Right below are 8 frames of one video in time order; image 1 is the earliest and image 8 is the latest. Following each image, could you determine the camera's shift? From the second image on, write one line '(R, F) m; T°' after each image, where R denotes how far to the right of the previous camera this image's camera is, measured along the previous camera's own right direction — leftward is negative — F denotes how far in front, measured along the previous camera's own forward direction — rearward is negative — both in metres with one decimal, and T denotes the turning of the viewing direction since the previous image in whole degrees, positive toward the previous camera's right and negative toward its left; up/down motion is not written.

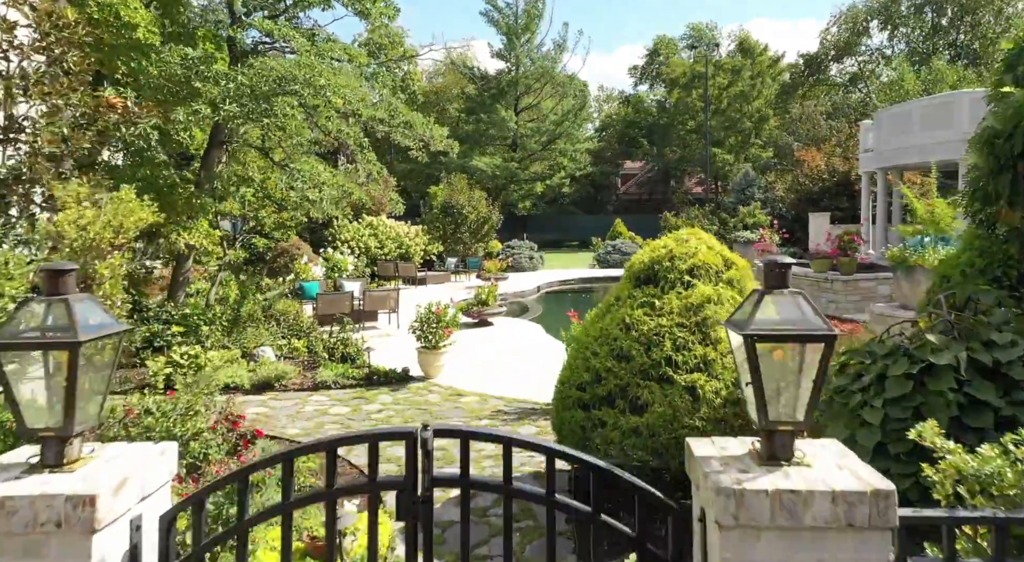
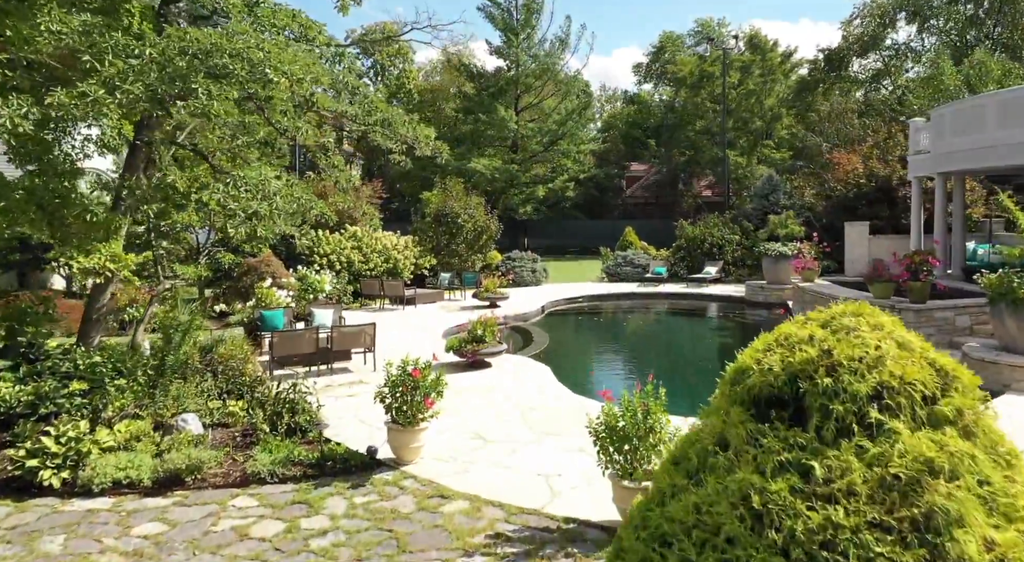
(0.0, +2.0) m; 0°
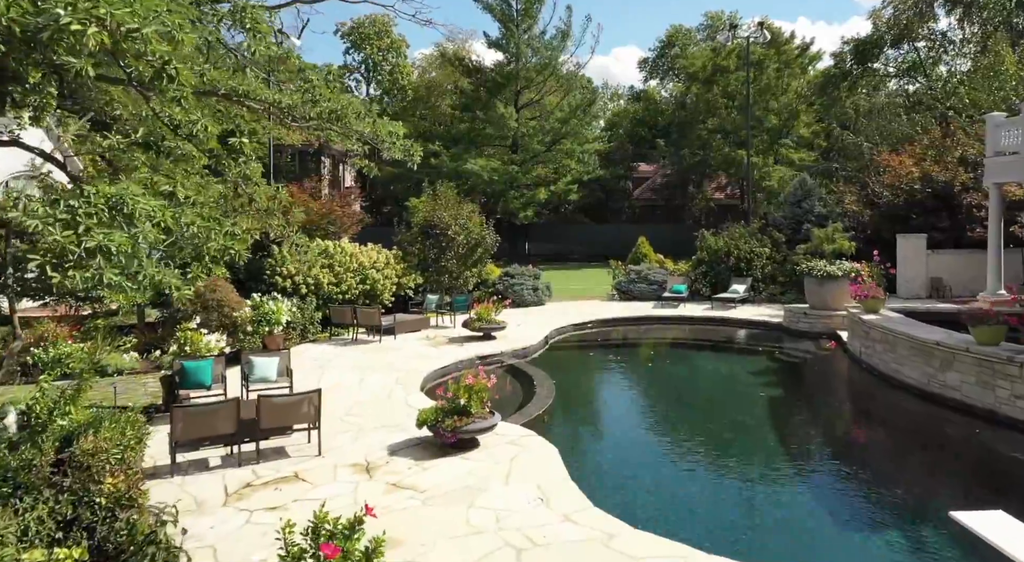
(+0.1, +2.3) m; 0°
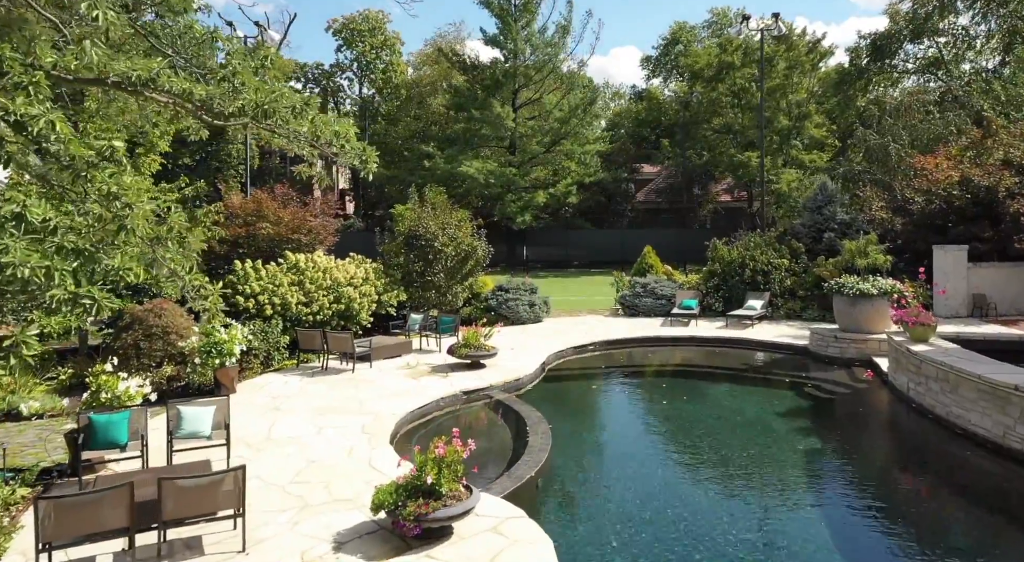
(+0.1, +1.5) m; 0°
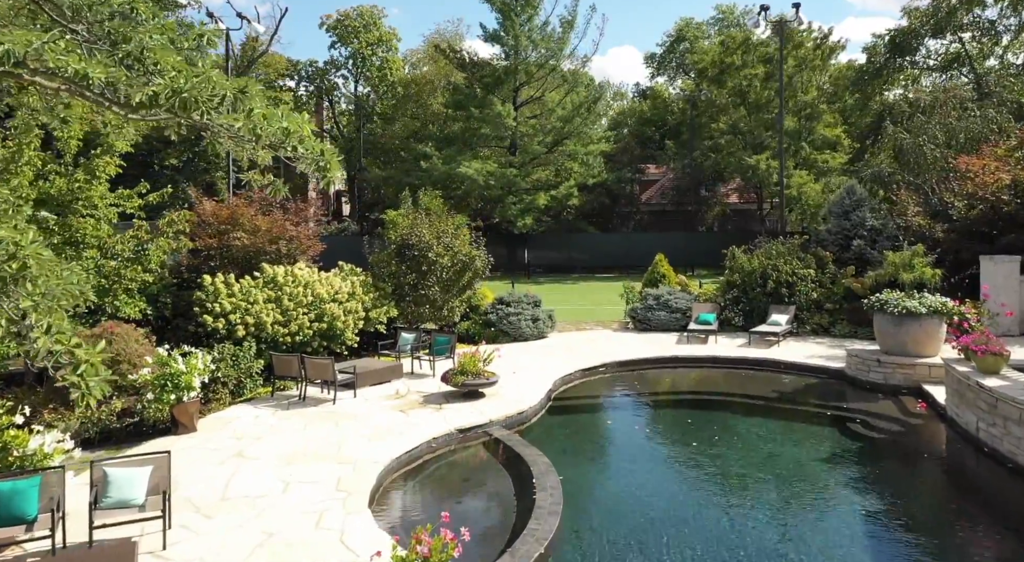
(0.0, +1.3) m; 0°
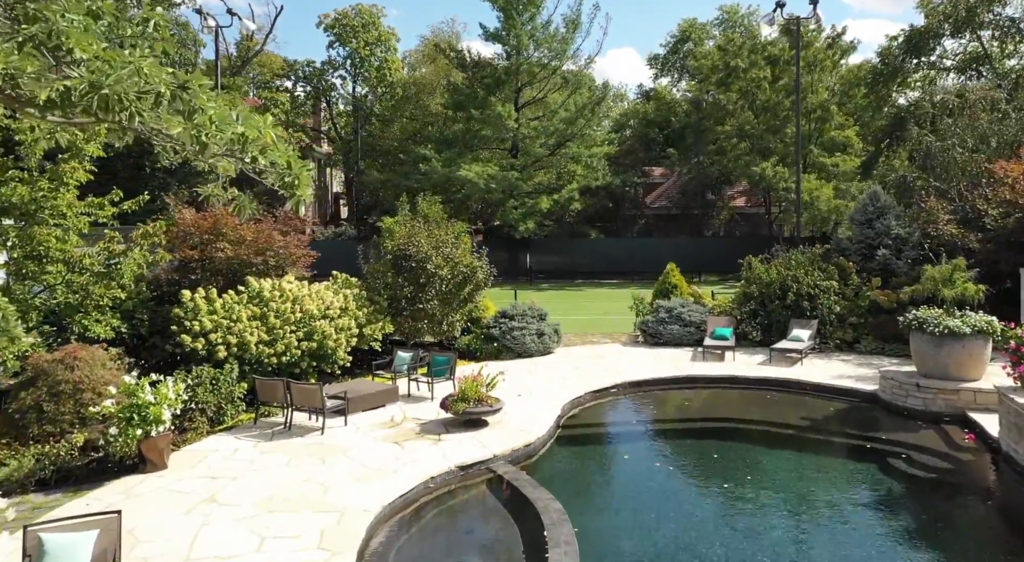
(-0.1, +0.8) m; 0°
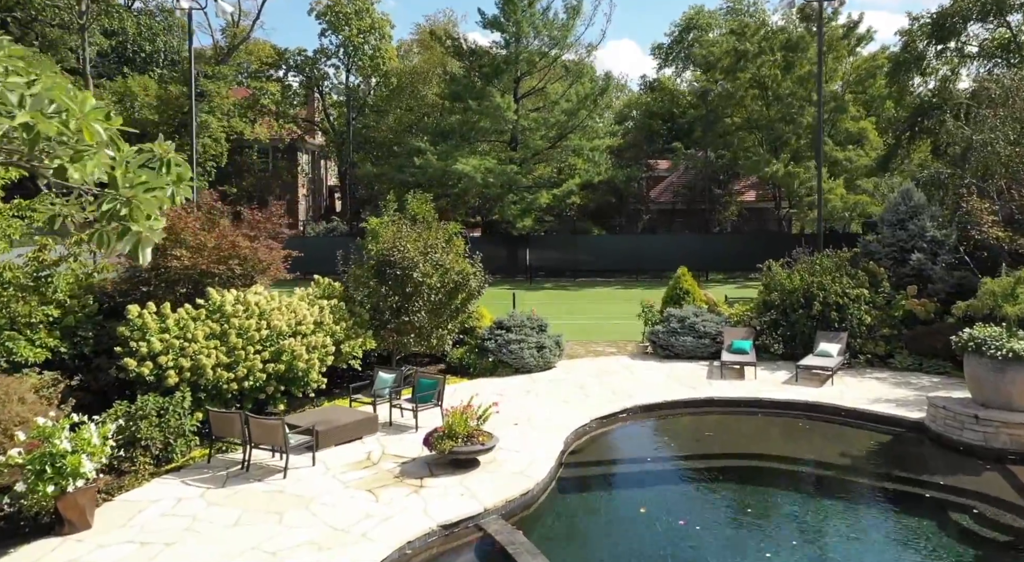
(0.0, +1.3) m; 0°
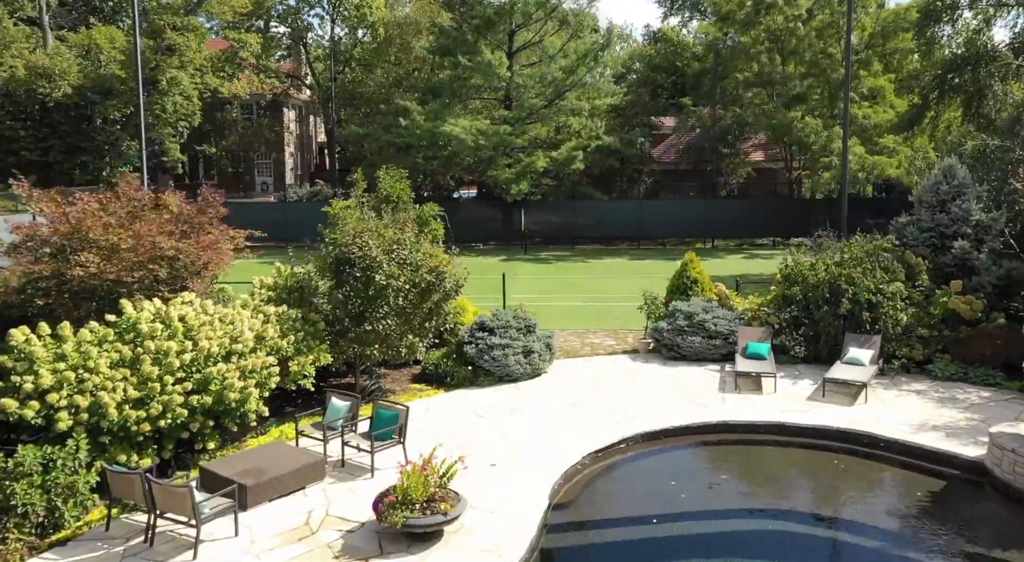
(+0.3, +1.6) m; 0°
